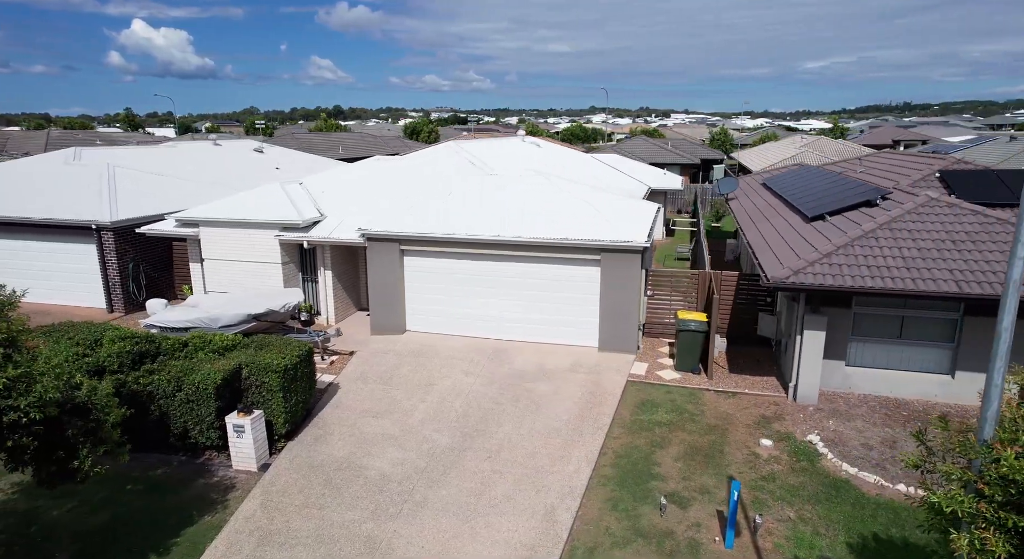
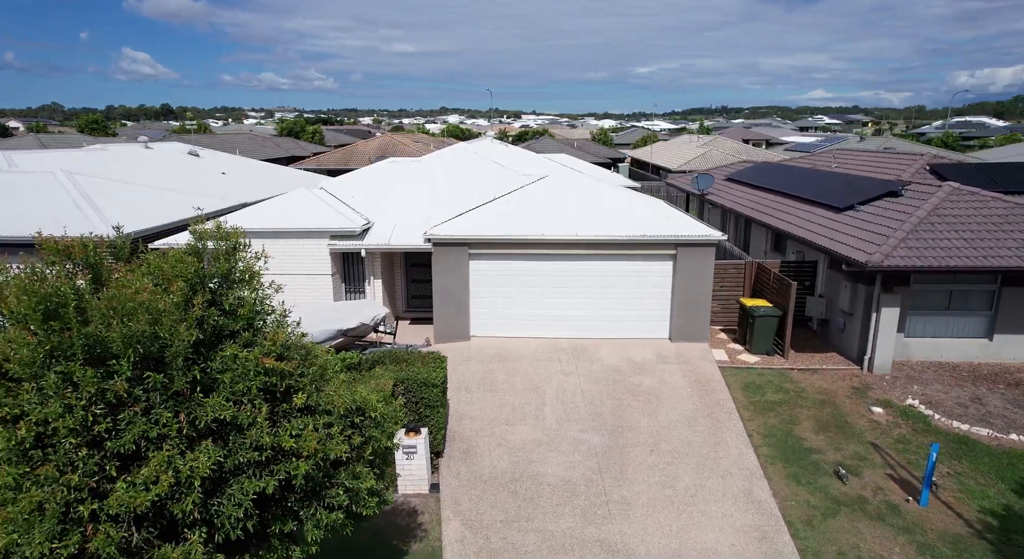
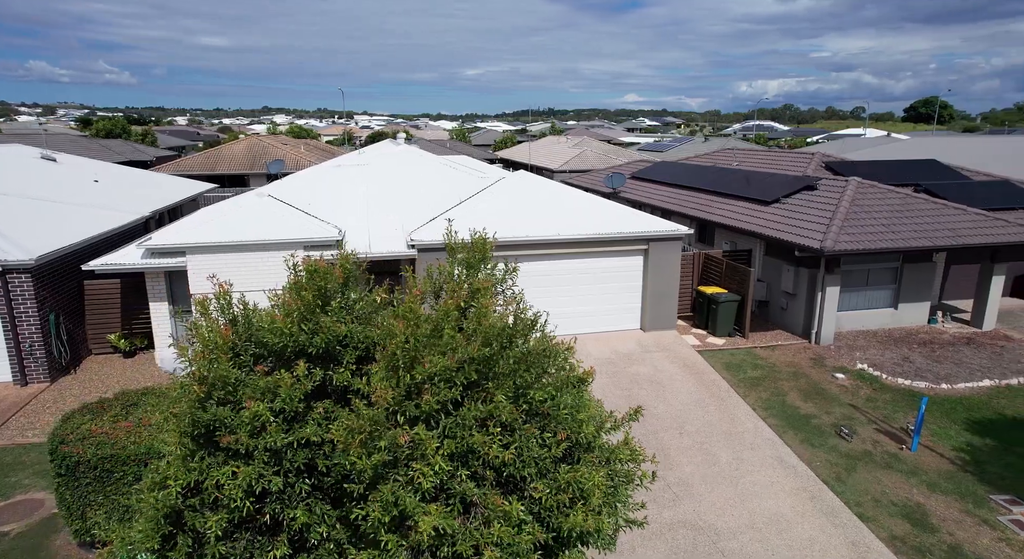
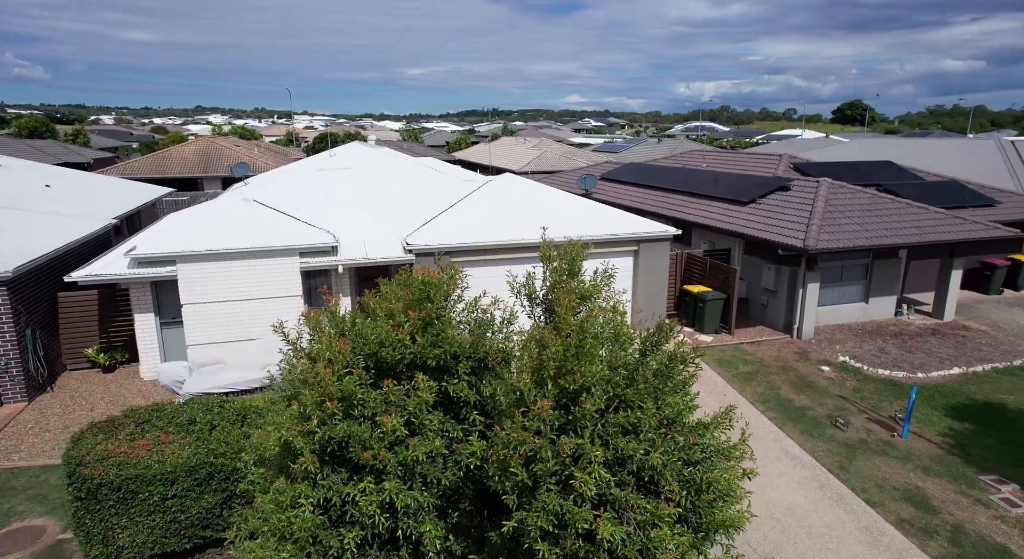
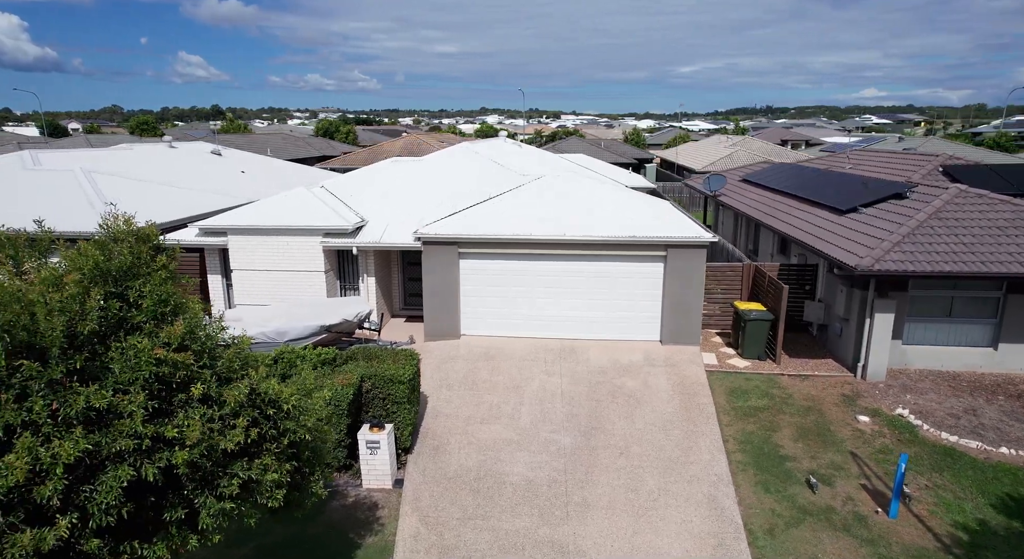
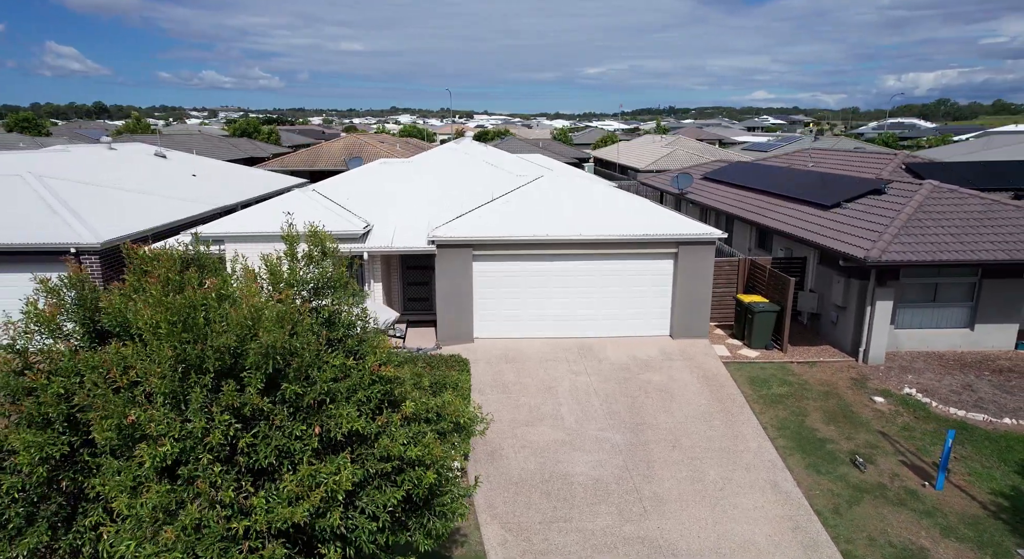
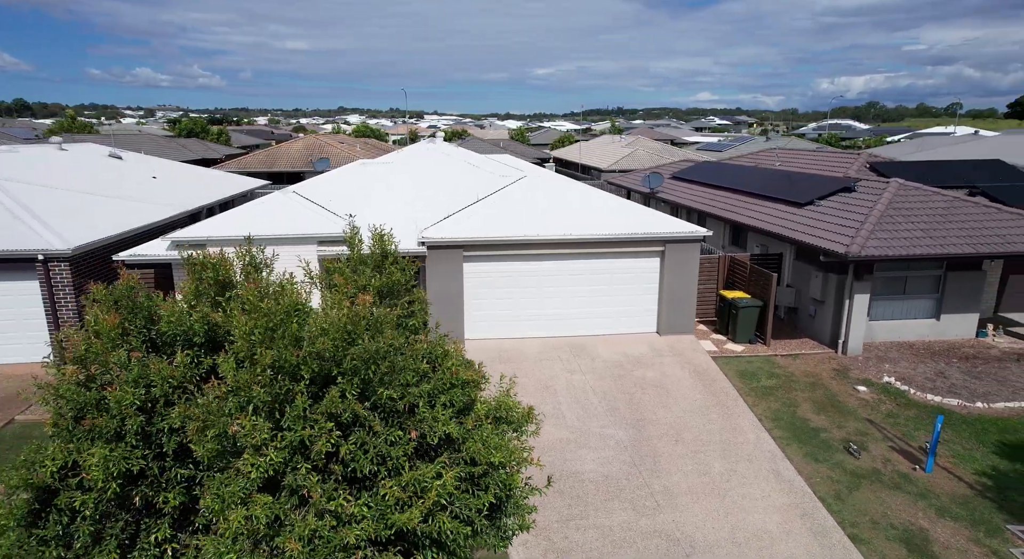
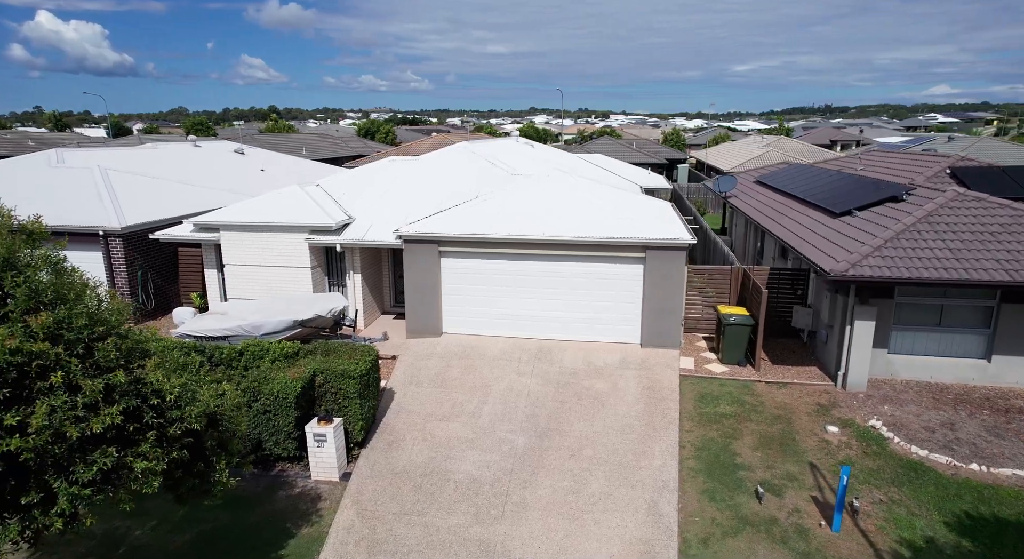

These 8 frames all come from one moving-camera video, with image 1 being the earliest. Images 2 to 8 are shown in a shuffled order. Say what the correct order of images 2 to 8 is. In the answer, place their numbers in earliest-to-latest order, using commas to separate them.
8, 5, 2, 6, 7, 3, 4
